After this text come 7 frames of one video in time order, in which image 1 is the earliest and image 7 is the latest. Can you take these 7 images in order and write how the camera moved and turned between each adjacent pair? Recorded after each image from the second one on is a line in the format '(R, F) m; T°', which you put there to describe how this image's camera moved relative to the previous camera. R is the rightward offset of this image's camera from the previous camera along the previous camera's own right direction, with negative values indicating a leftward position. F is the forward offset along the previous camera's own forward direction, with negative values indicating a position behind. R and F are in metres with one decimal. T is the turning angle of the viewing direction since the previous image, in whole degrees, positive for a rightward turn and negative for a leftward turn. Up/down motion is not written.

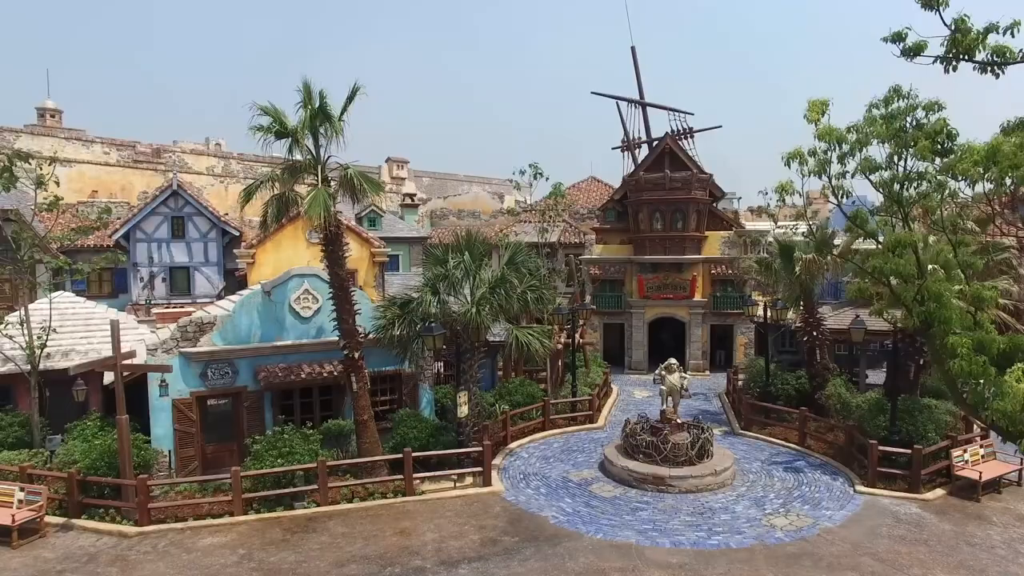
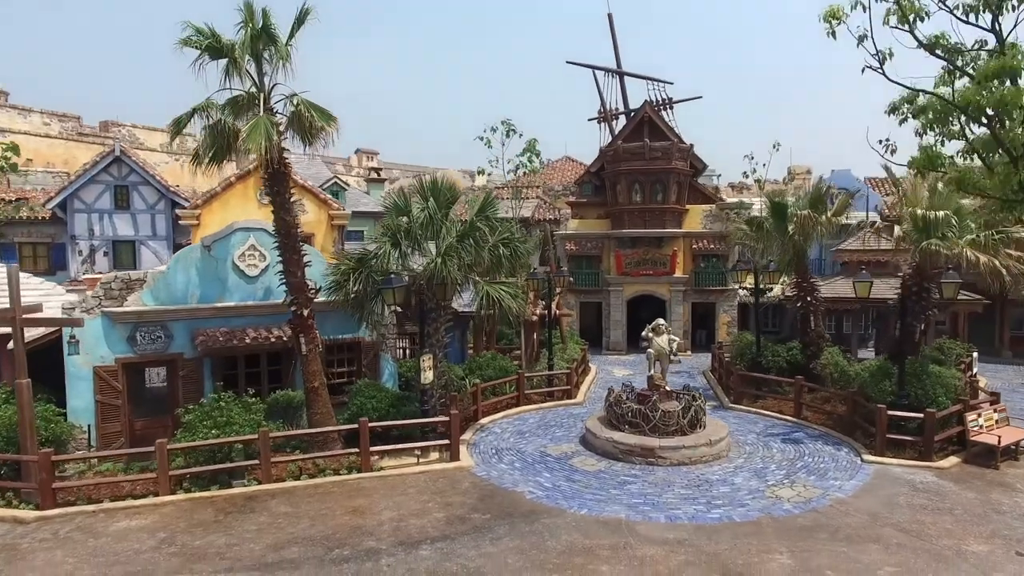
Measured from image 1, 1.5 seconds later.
(0.0, +1.5) m; +2°
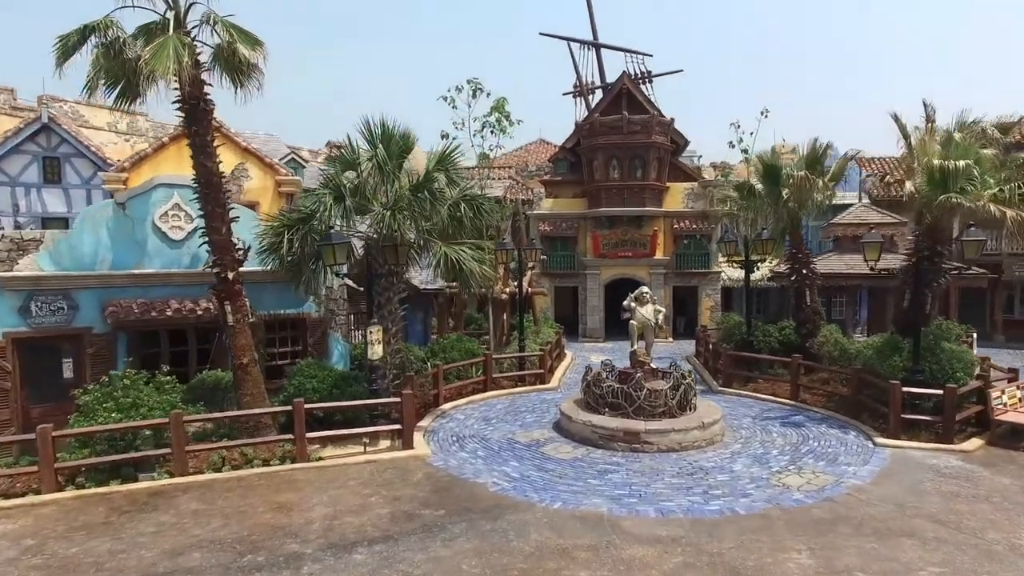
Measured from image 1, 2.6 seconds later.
(+0.2, +1.7) m; +2°
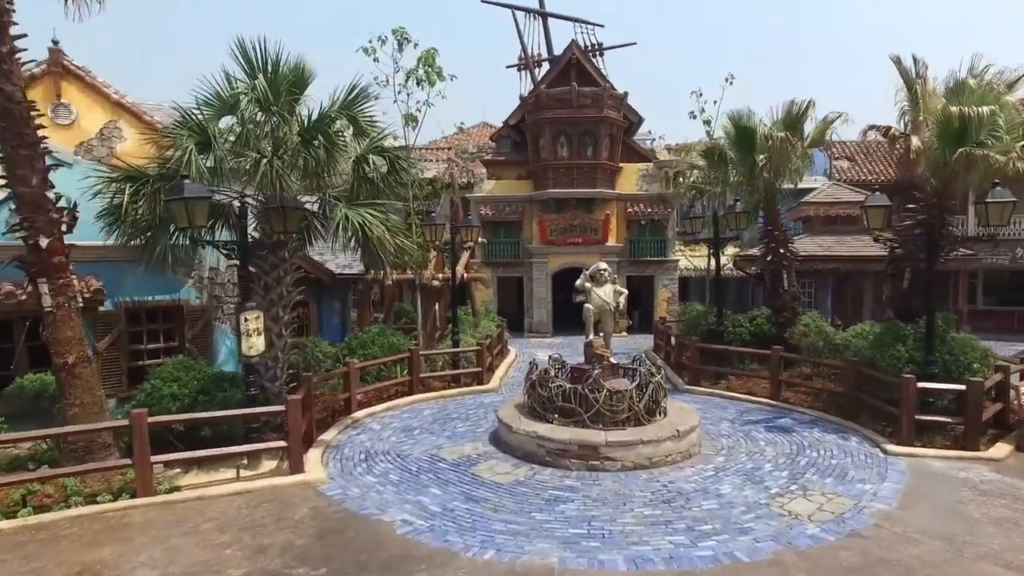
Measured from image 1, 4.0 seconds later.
(+0.3, +2.4) m; +4°
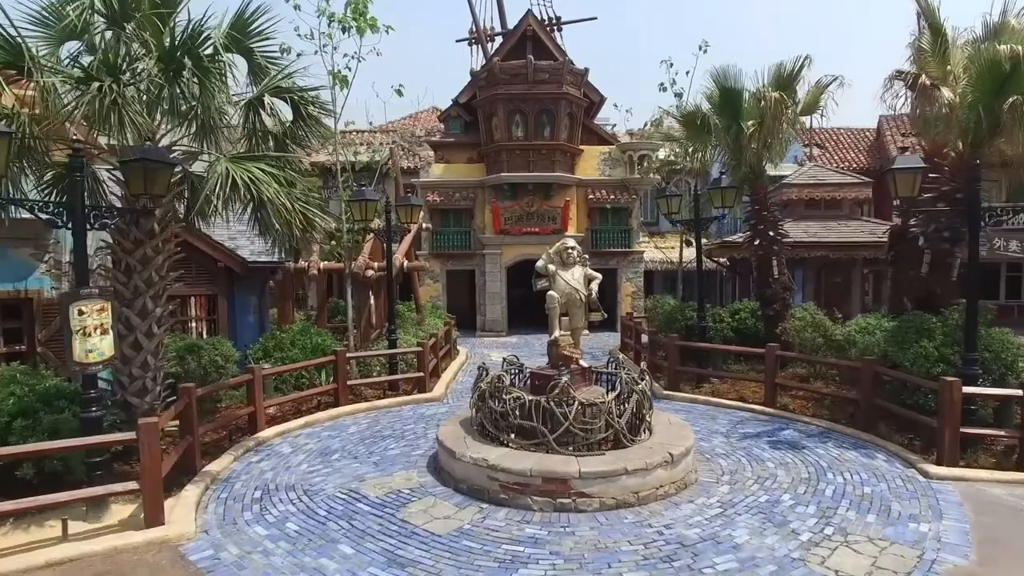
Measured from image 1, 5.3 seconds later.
(+0.1, +2.1) m; +4°
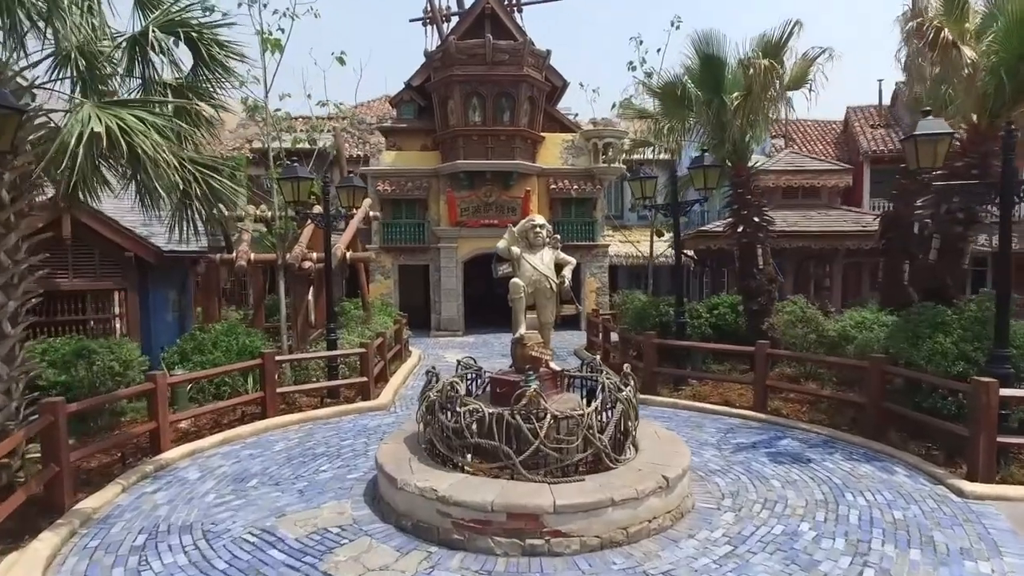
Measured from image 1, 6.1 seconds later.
(0.0, +1.3) m; +3°
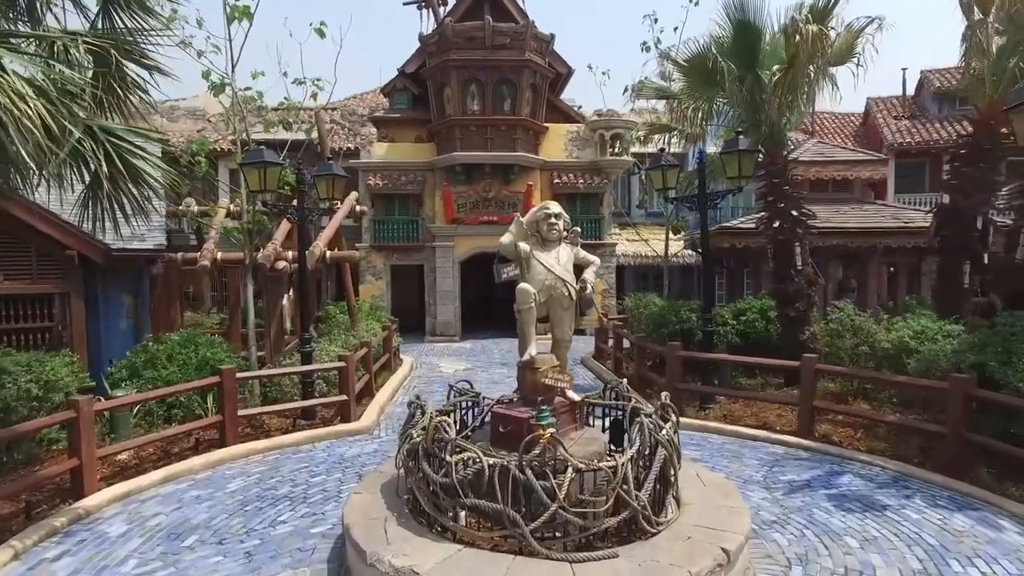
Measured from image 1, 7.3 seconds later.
(-0.1, +1.4) m; 0°
